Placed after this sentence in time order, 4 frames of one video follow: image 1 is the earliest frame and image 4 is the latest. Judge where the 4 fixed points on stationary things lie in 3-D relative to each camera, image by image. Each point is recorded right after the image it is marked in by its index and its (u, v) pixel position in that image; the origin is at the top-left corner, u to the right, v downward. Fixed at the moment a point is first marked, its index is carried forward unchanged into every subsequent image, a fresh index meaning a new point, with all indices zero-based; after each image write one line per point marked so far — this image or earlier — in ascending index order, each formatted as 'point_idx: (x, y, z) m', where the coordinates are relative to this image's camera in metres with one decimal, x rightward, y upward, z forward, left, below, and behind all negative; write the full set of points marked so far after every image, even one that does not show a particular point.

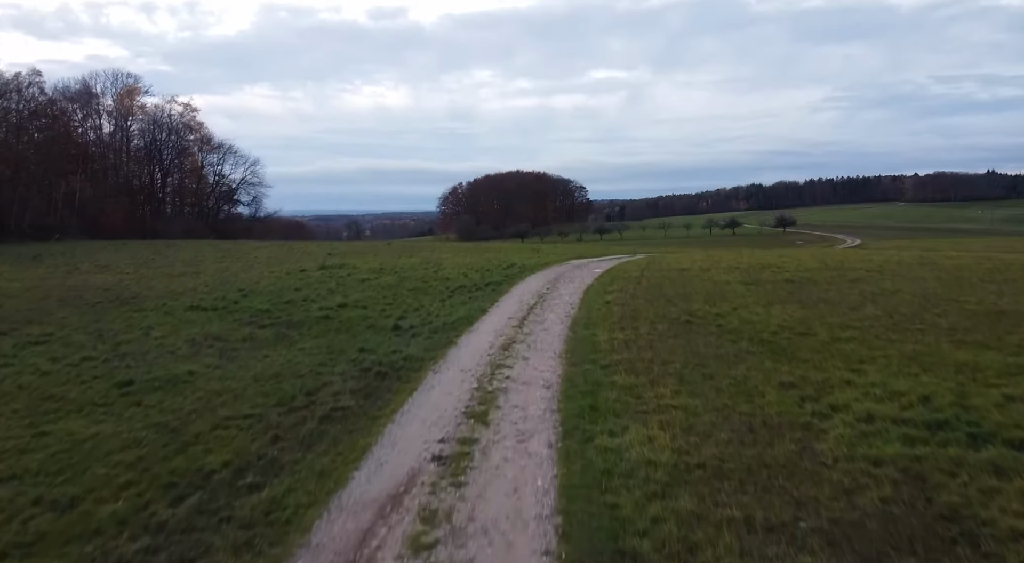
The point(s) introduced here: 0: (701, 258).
0: (+4.2, +0.5, +15.2) m
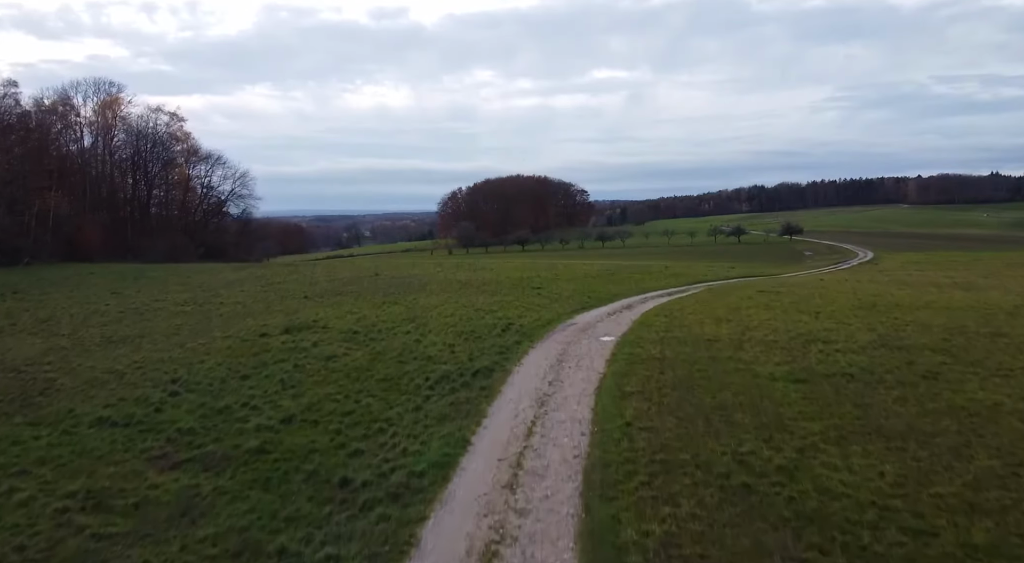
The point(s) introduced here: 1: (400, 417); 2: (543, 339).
0: (+4.1, -0.6, +13.2) m
1: (-1.2, -1.5, +7.3) m
2: (+0.5, -0.9, +11.1) m
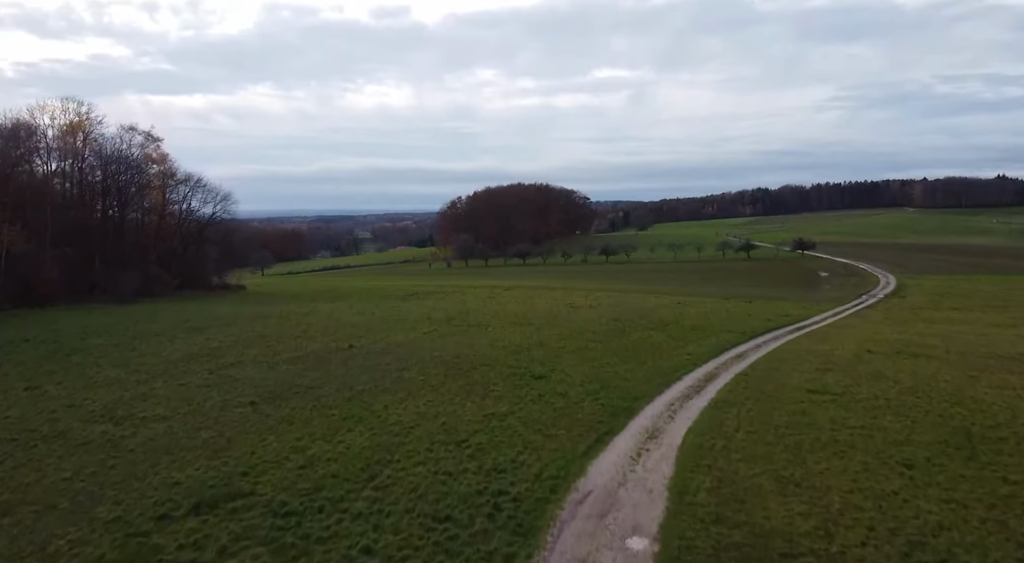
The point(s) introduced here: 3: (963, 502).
0: (+4.0, -2.7, +10.0) m
1: (-1.3, -3.5, +4.2) m
2: (+0.4, -3.0, +7.9) m
3: (+5.7, -2.8, +8.7) m
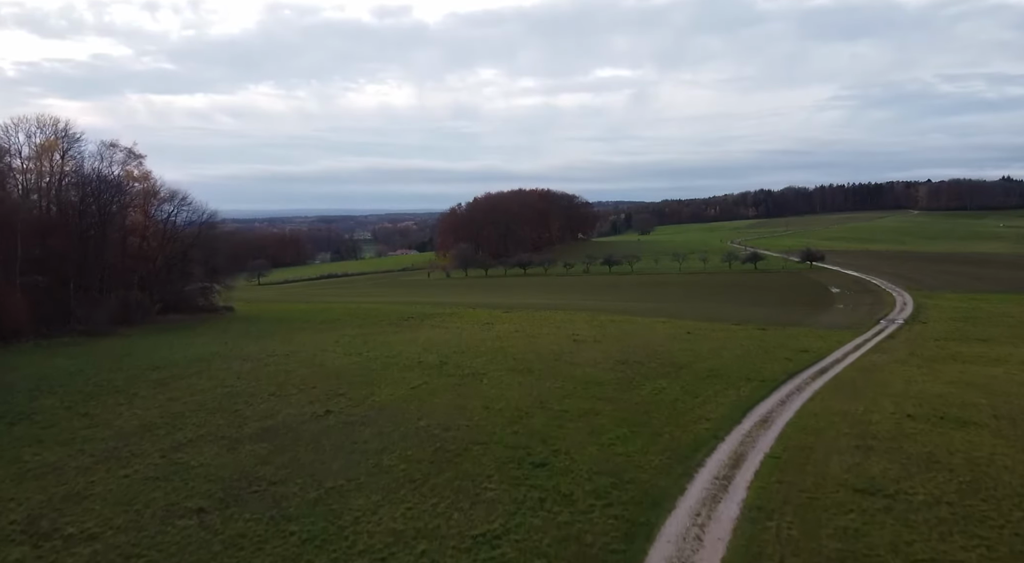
0: (+3.9, -4.2, +7.9) m
1: (-1.4, -5.0, +2.1) m
2: (+0.3, -4.5, +5.8) m
3: (+5.7, -4.3, +6.6) m
